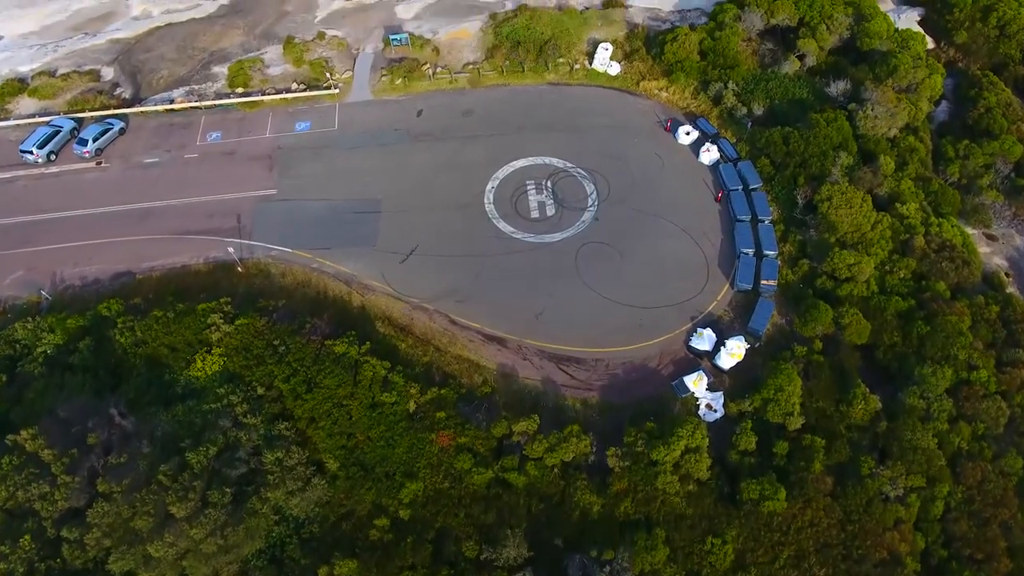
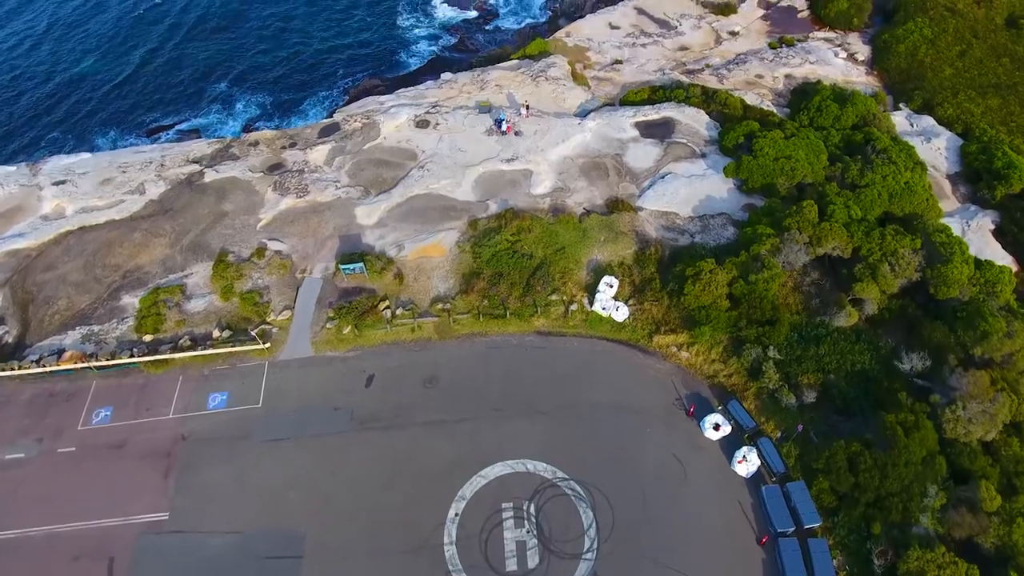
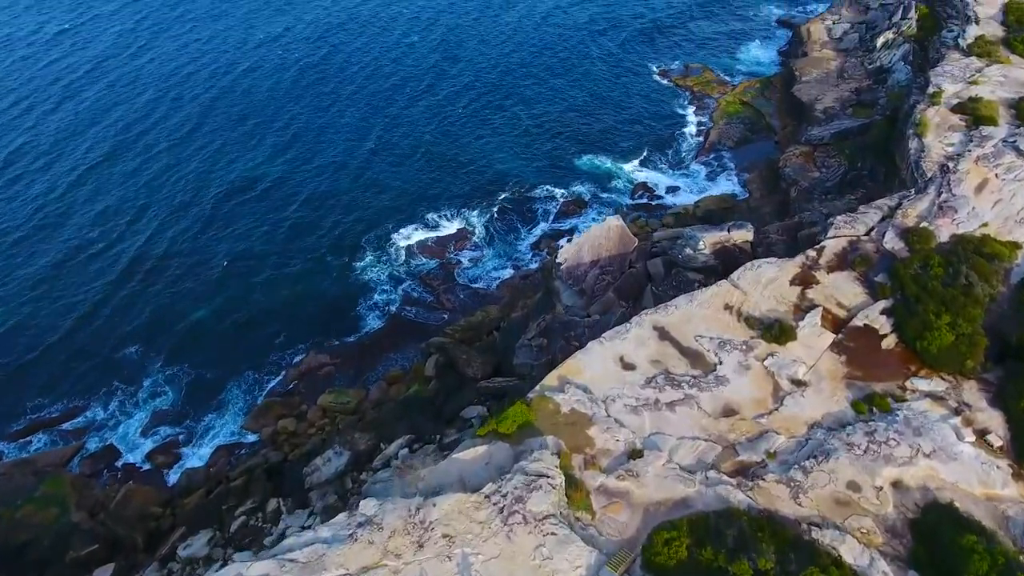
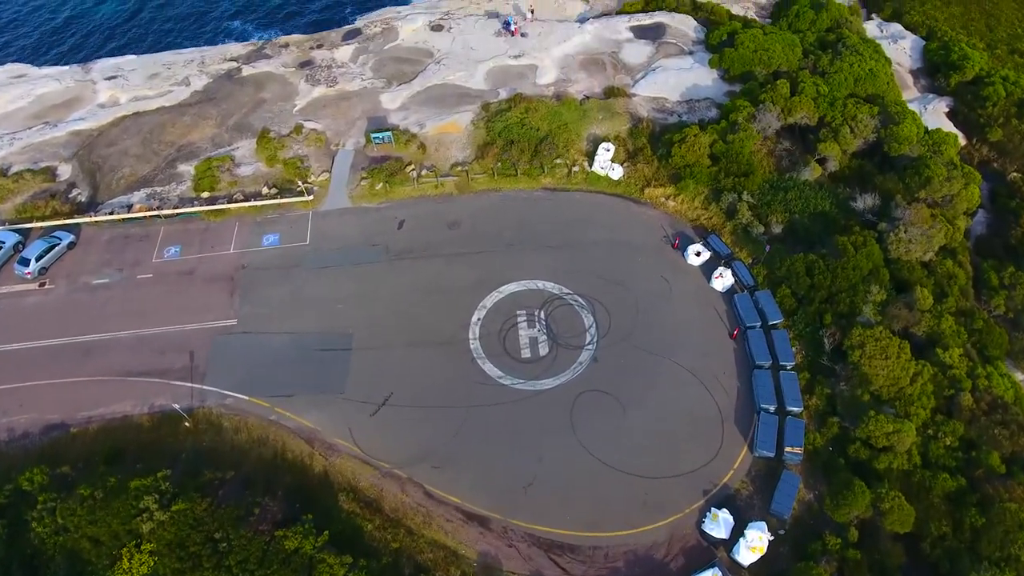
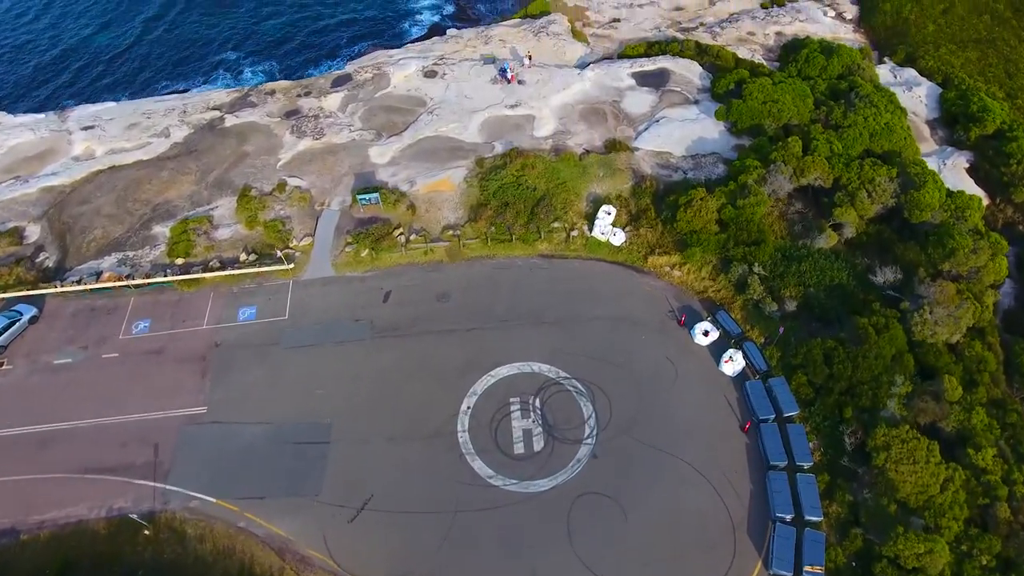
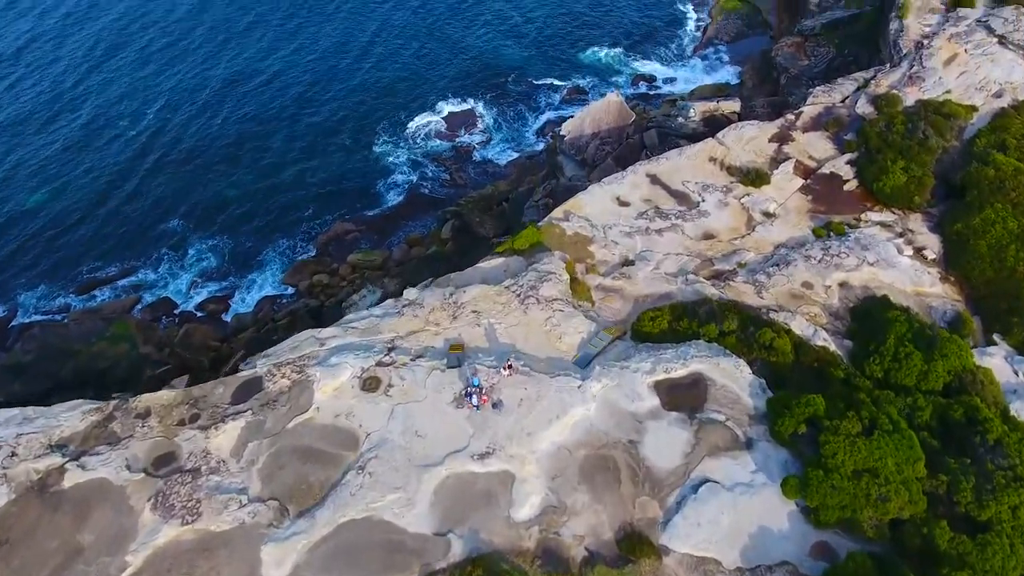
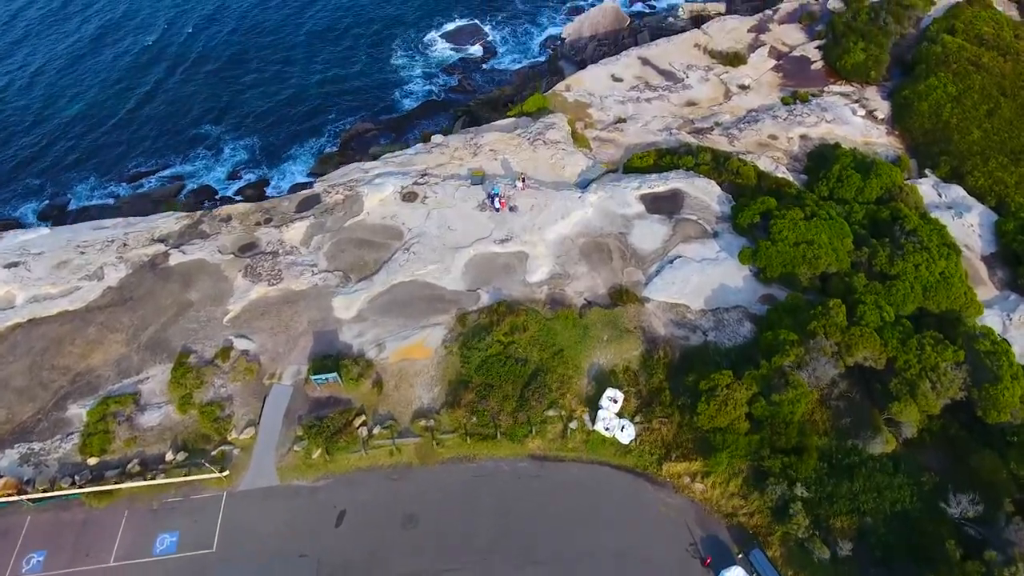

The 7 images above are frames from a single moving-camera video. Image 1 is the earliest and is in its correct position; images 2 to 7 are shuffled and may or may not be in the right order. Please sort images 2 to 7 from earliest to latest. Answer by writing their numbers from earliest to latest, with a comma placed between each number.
4, 5, 2, 7, 6, 3
